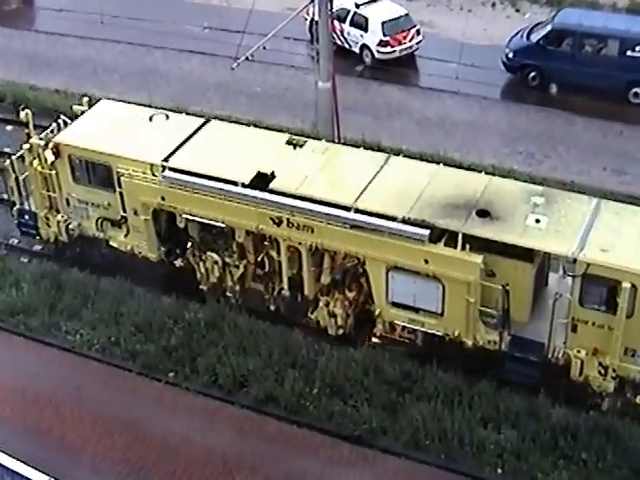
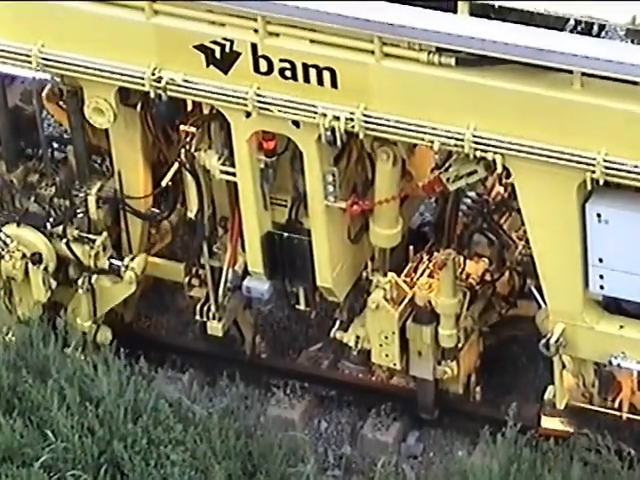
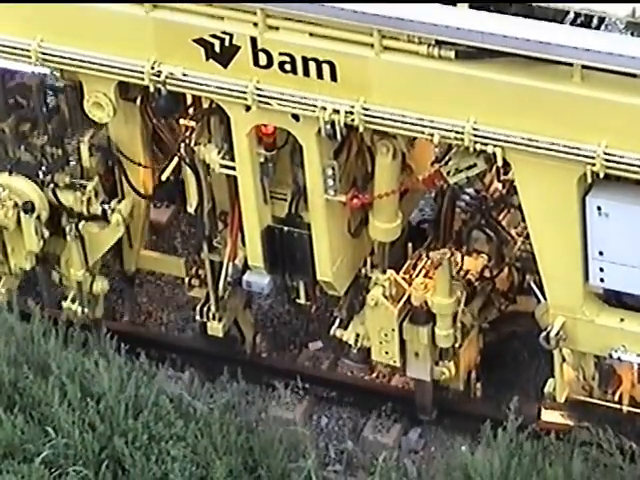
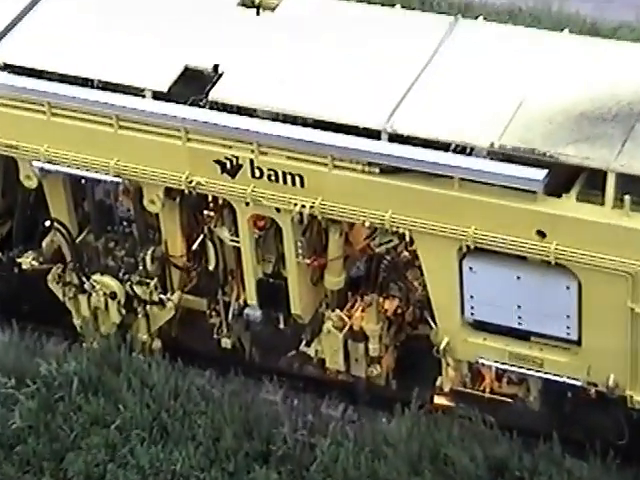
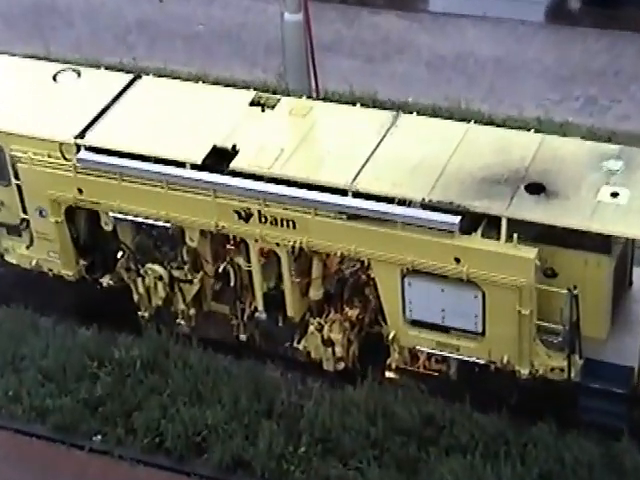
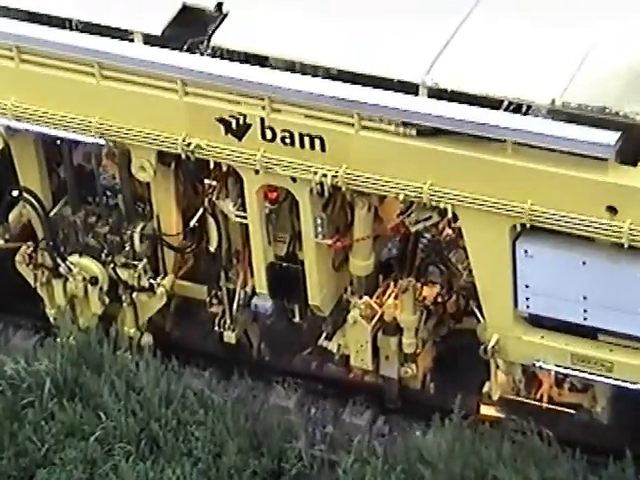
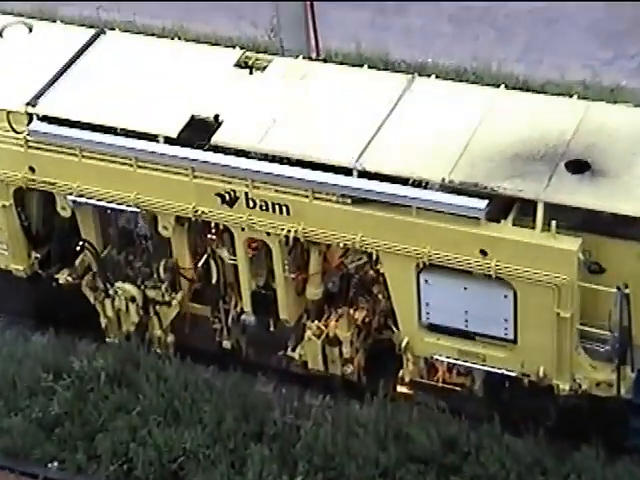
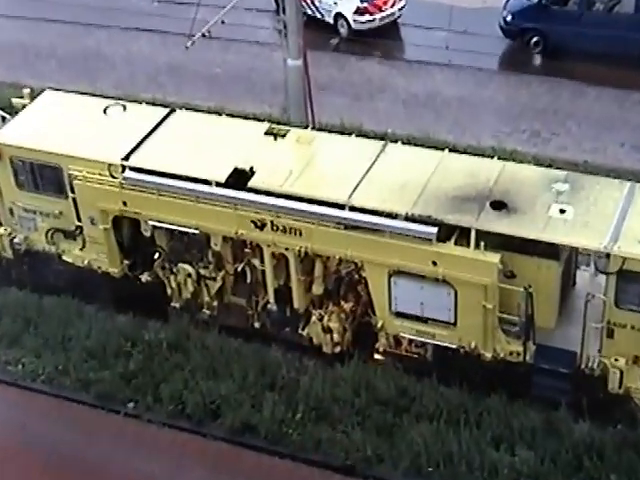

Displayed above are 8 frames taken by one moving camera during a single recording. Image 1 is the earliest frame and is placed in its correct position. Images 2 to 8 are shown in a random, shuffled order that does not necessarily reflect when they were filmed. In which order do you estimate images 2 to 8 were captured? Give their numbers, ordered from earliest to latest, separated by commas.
8, 5, 7, 4, 6, 2, 3
